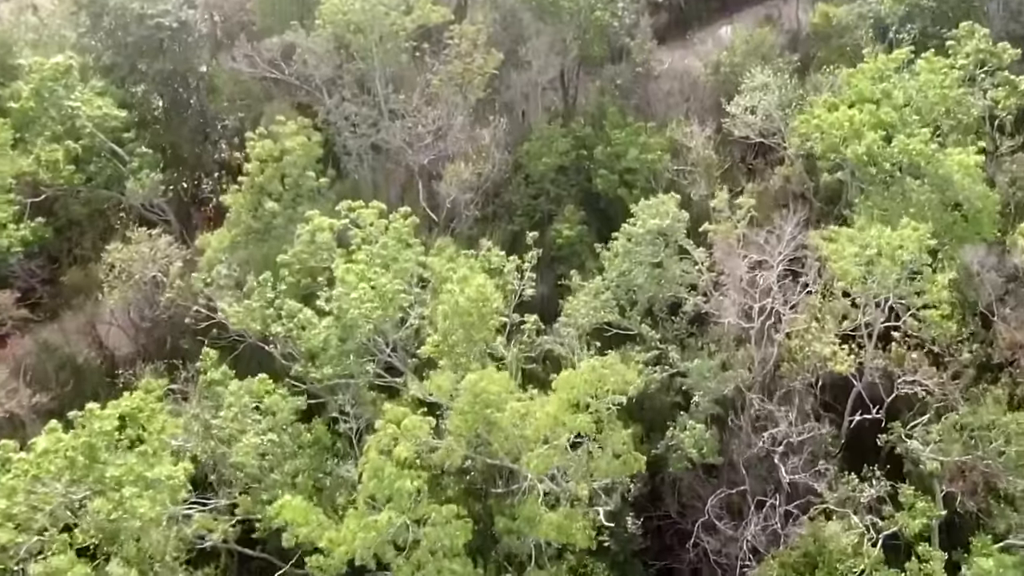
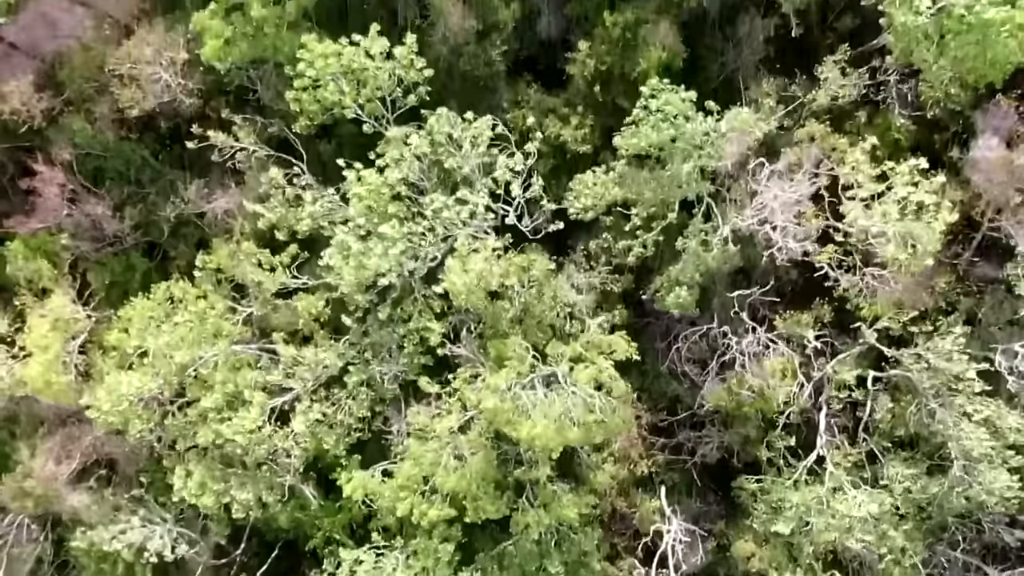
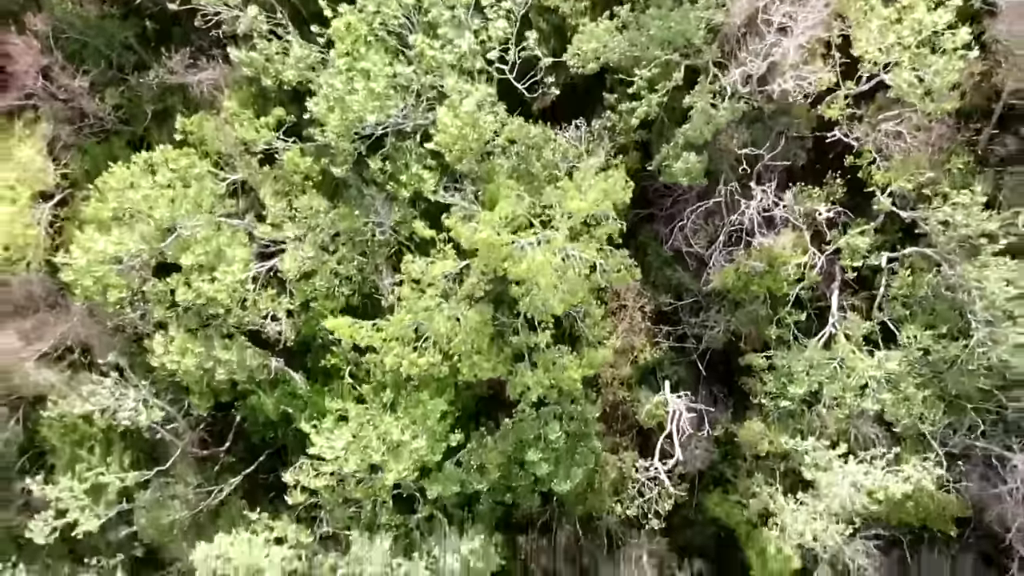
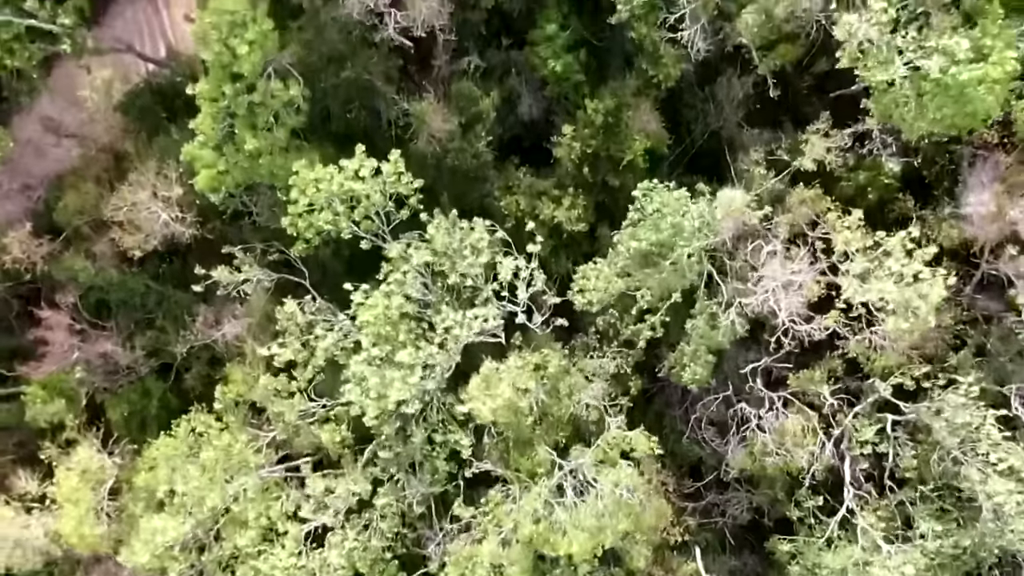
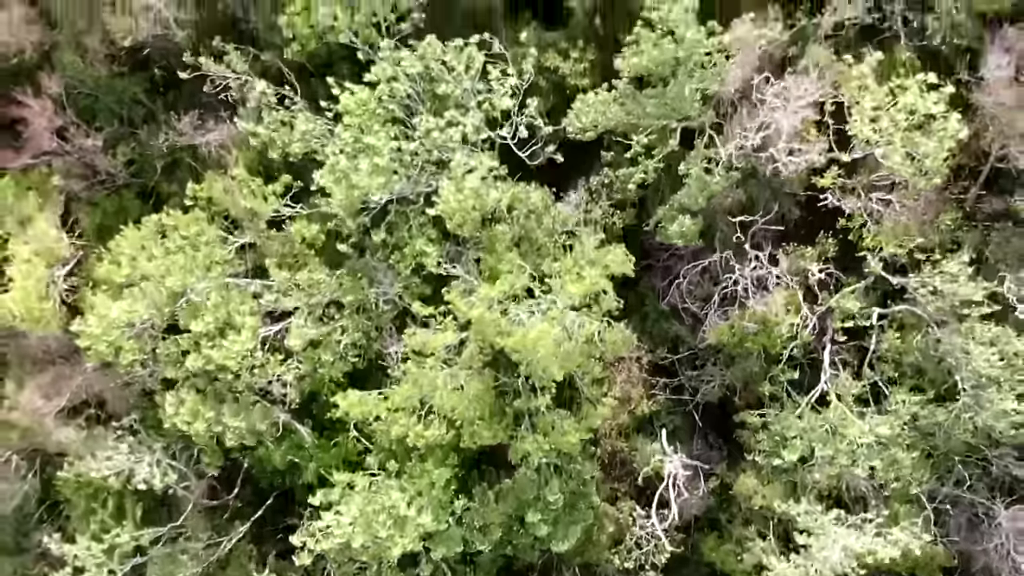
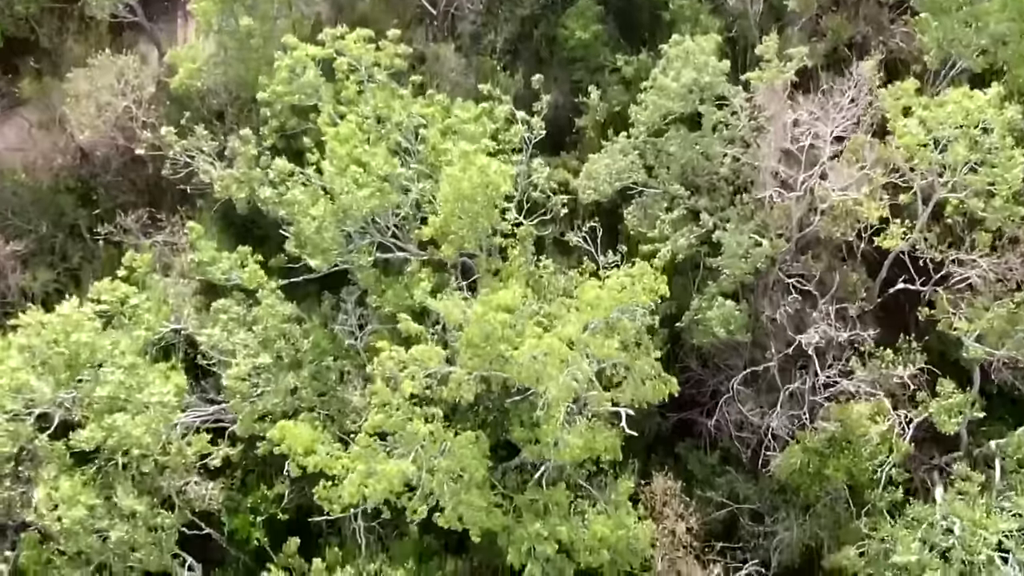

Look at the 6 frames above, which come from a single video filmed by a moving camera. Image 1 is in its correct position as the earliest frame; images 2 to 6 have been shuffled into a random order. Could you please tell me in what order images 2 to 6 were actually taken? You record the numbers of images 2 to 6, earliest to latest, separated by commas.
6, 3, 5, 2, 4
